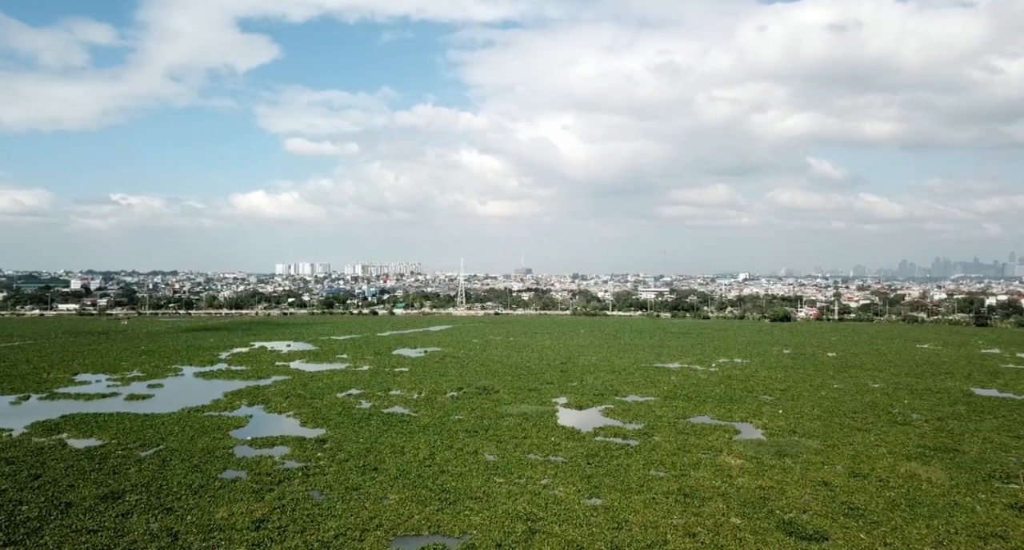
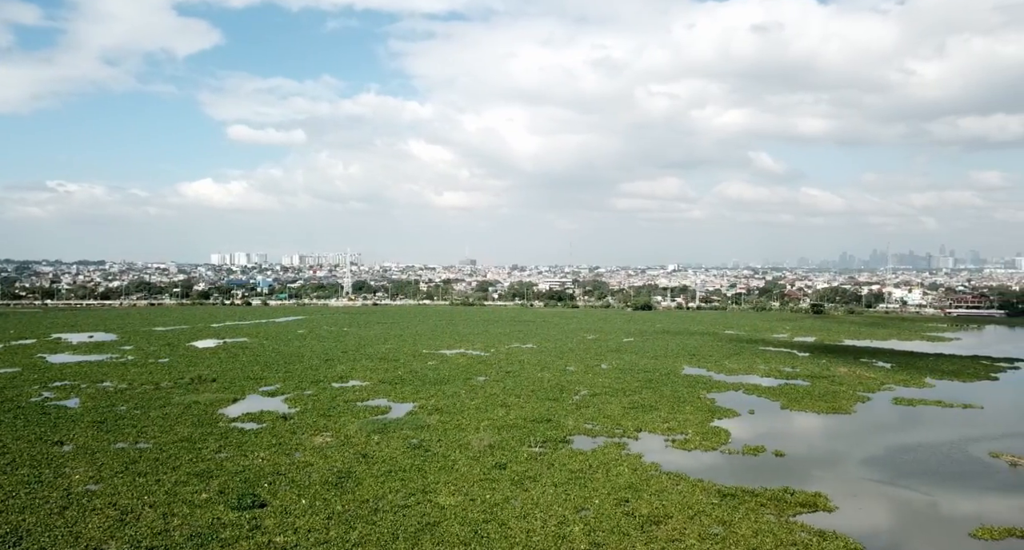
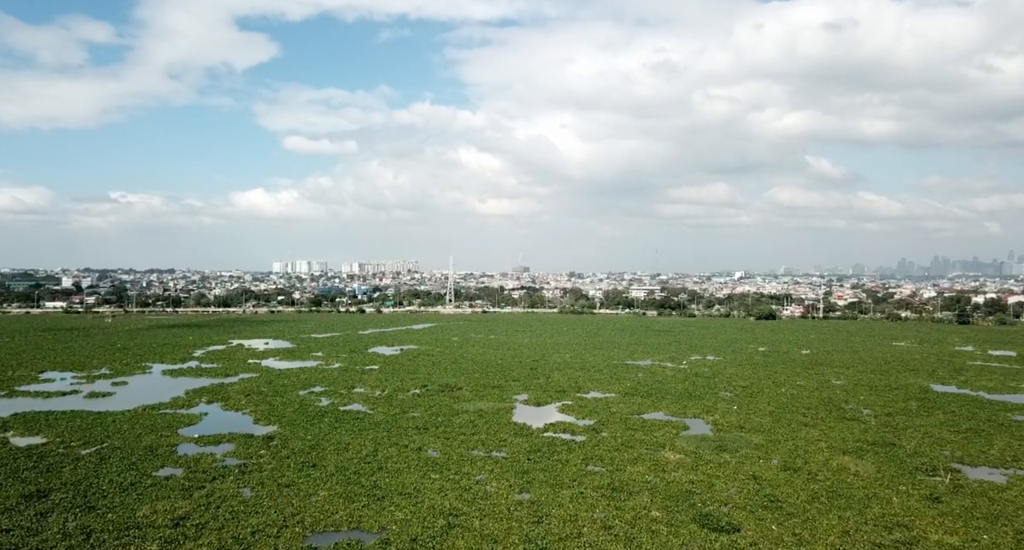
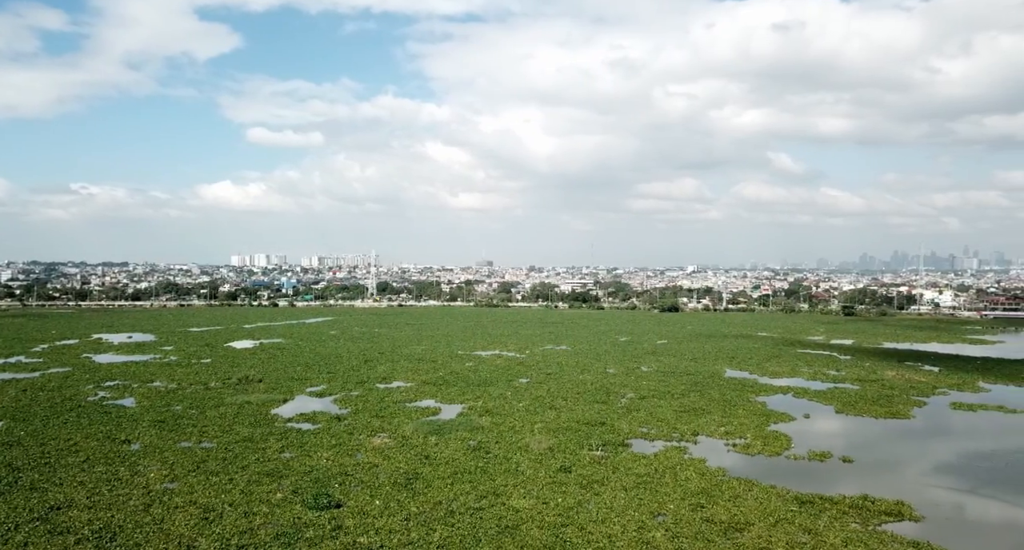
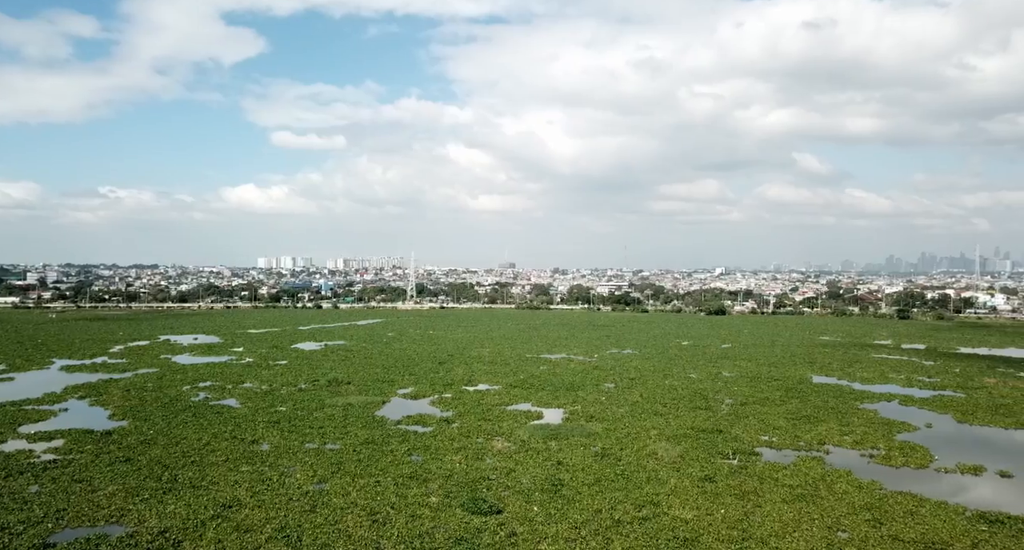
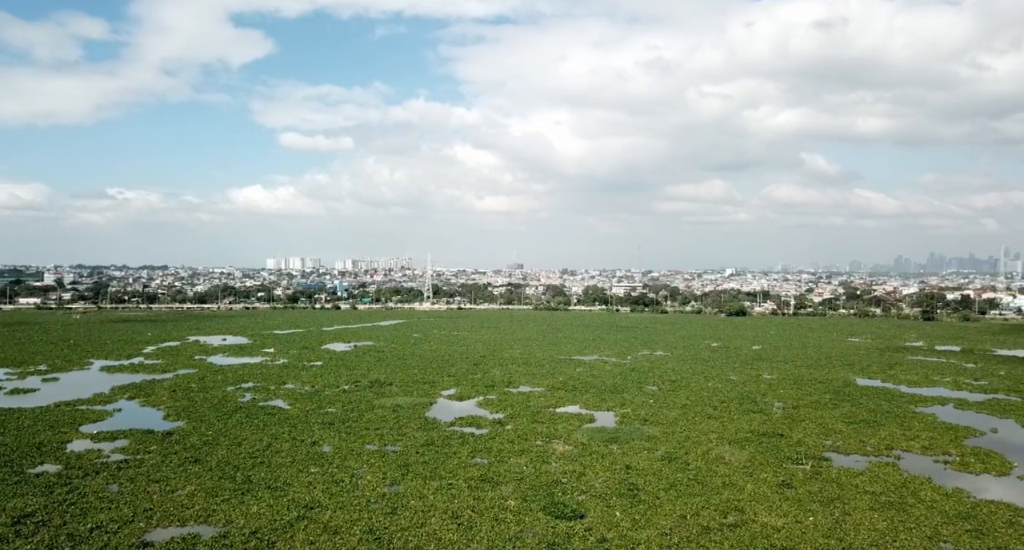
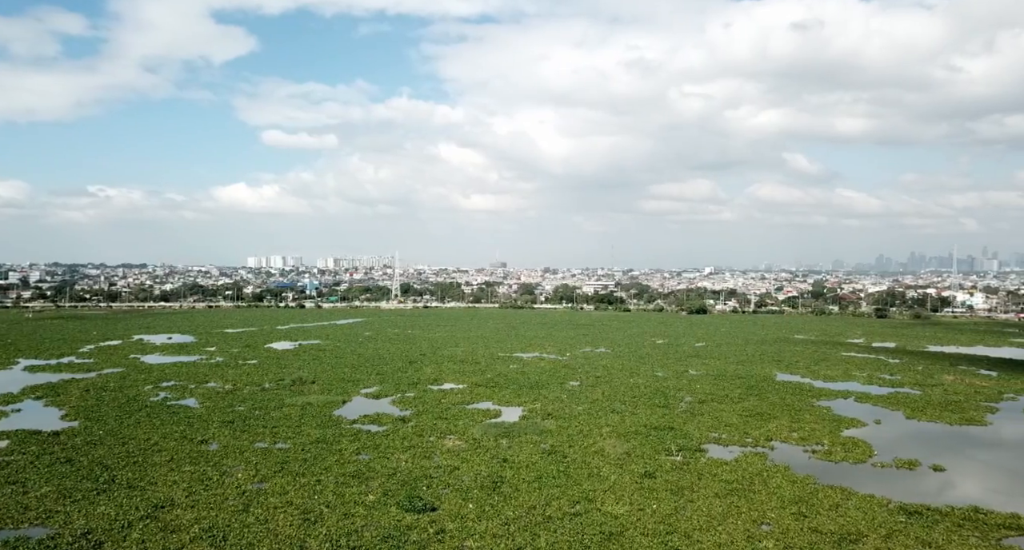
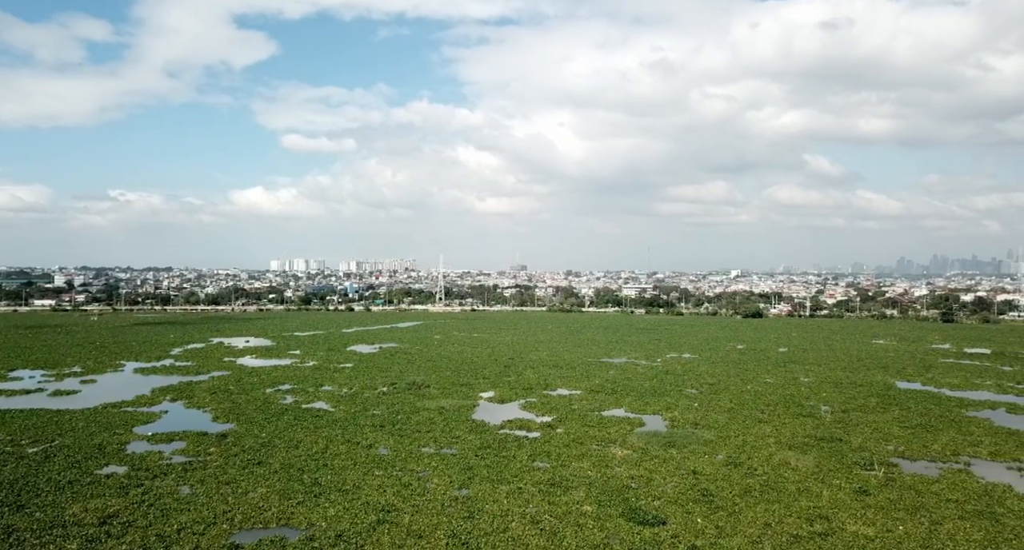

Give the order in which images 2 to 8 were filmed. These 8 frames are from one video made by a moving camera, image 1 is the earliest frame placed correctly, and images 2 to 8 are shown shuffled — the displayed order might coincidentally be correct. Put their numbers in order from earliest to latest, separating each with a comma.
3, 8, 6, 5, 7, 4, 2
